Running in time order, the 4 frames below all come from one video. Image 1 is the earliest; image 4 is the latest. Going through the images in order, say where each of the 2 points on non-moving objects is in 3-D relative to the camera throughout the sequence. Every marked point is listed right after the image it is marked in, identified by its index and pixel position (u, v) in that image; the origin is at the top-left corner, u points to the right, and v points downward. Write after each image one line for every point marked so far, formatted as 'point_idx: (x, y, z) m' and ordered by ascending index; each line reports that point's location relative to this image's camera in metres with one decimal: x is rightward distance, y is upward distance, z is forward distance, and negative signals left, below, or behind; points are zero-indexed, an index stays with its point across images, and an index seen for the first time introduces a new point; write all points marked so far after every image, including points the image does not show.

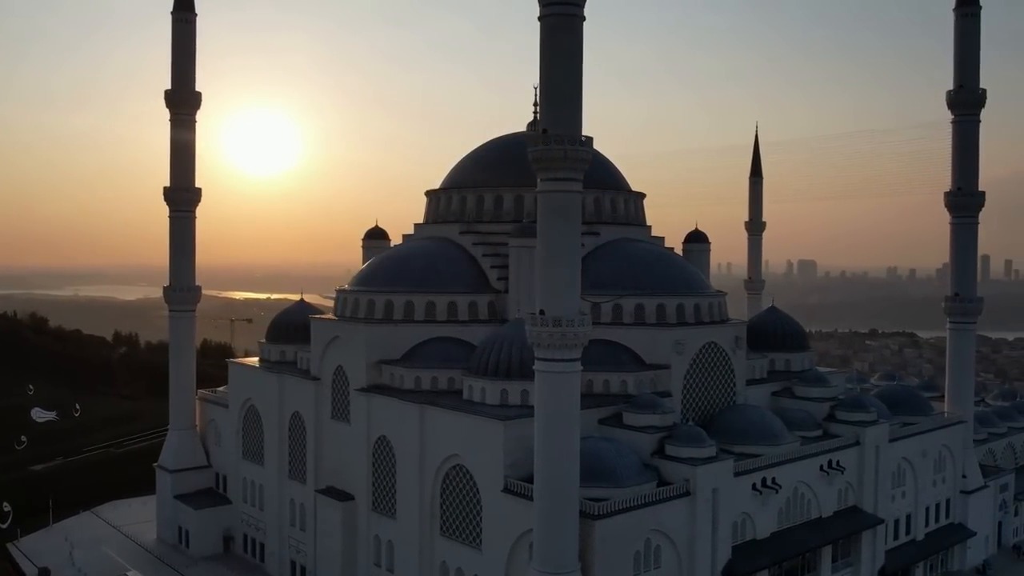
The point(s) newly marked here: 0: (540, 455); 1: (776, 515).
0: (+0.4, -2.6, +12.3) m
1: (+5.2, -4.5, +15.6) m
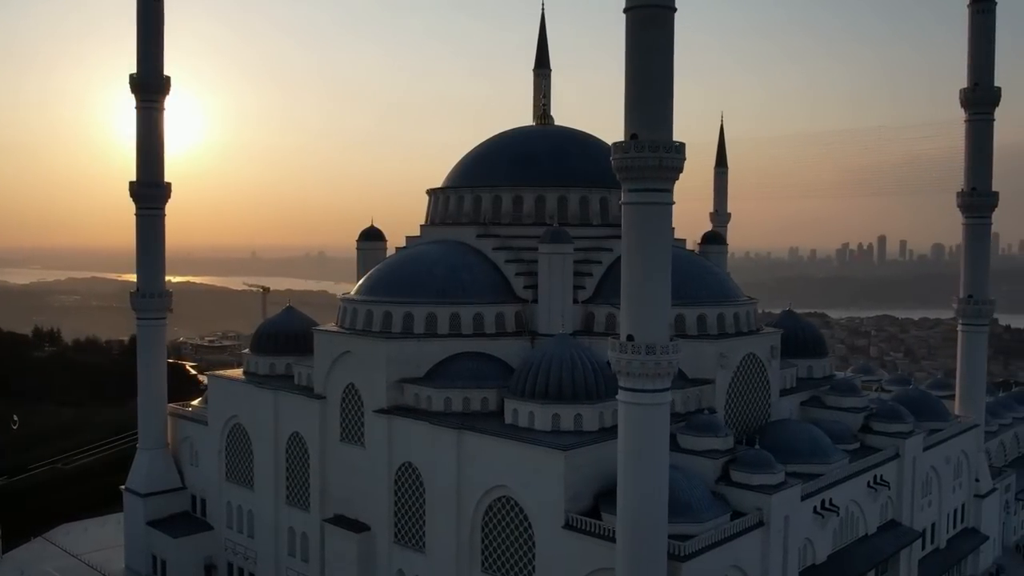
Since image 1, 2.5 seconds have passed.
0: (+1.6, -2.9, +11.2) m
1: (+6.0, -4.7, +14.9) m
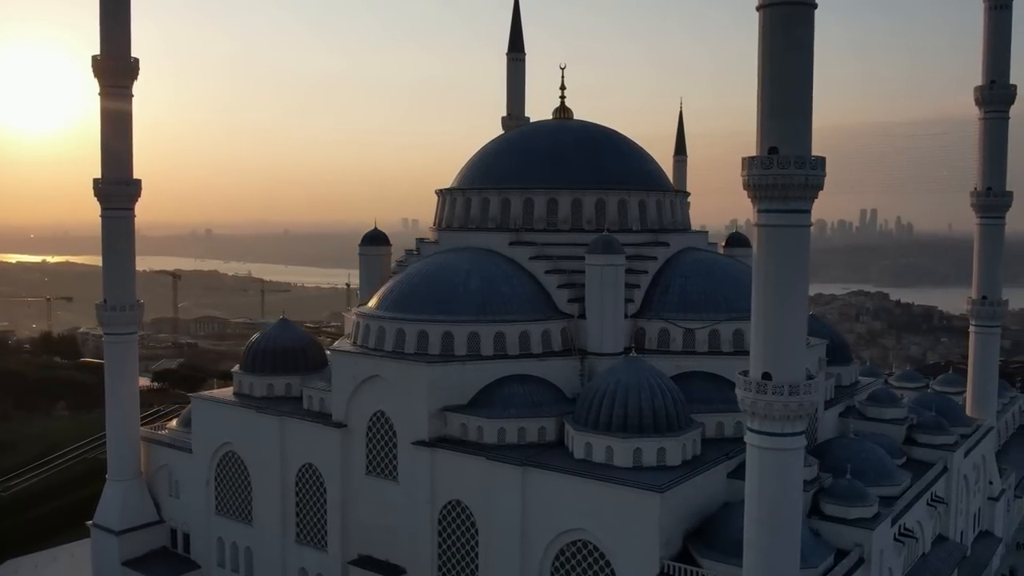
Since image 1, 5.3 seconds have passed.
0: (+3.1, -3.3, +10.0) m
1: (+7.1, -5.0, +14.3) m
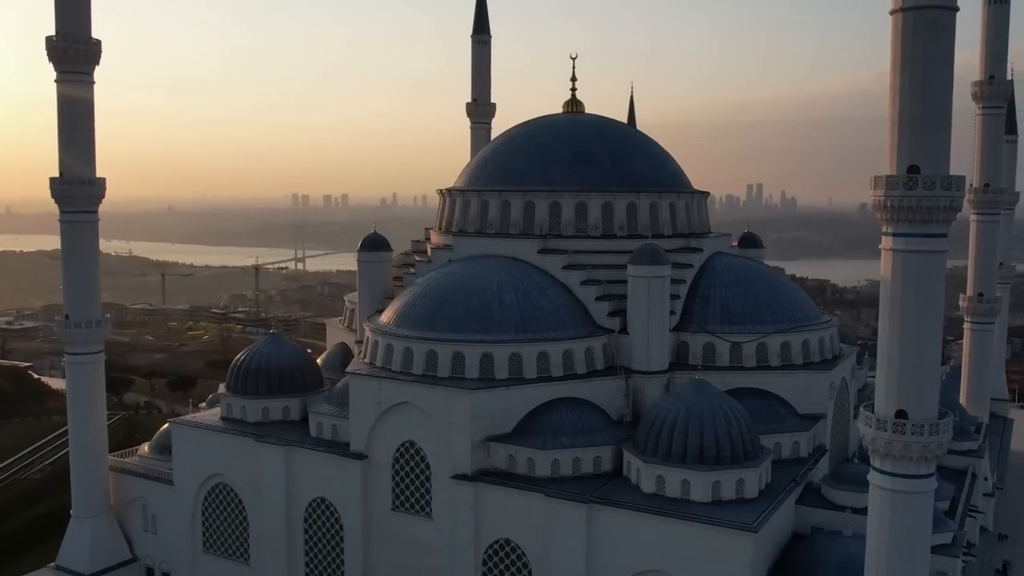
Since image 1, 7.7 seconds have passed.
0: (+4.3, -3.6, +9.3) m
1: (+7.9, -5.1, +14.0) m
